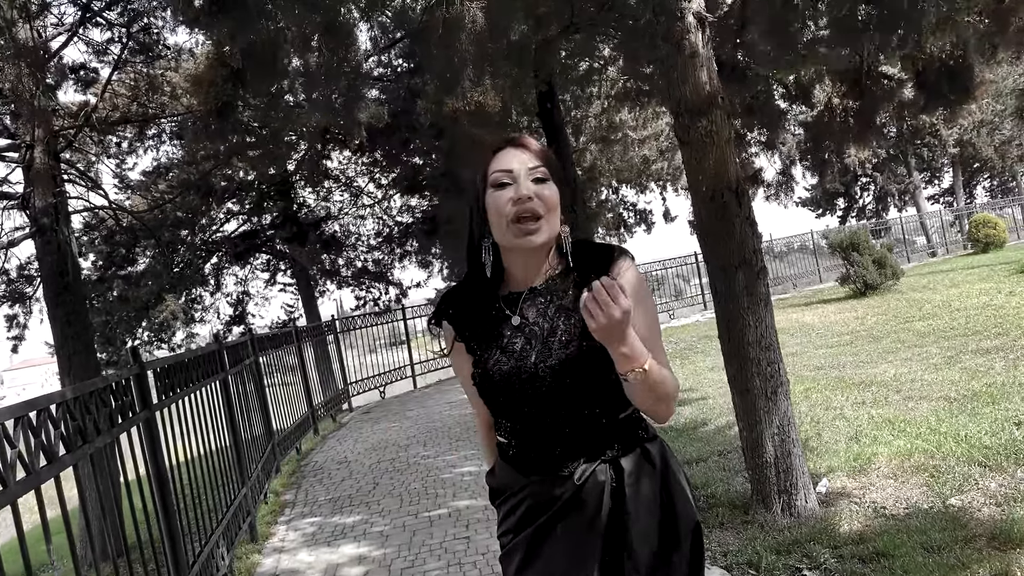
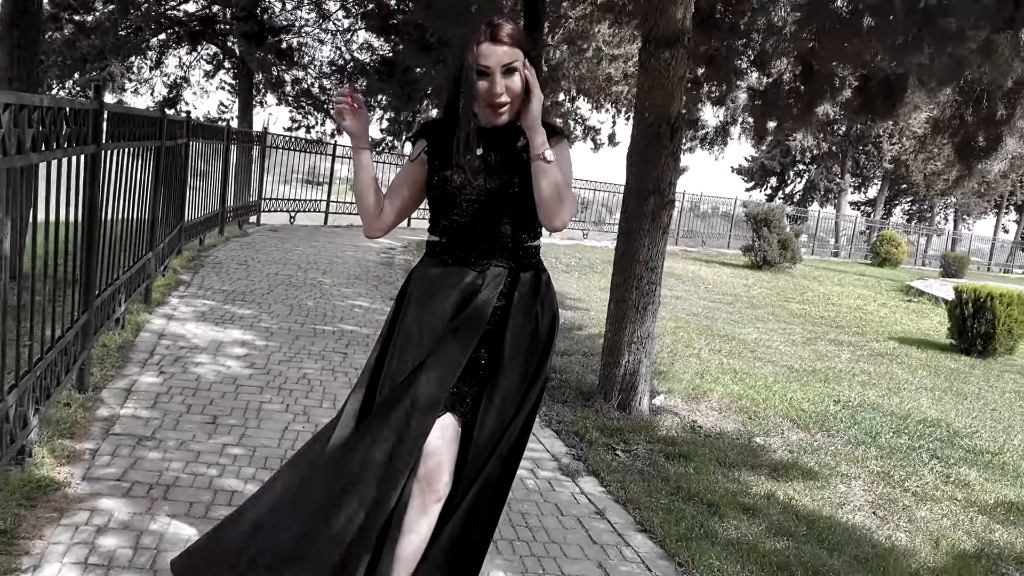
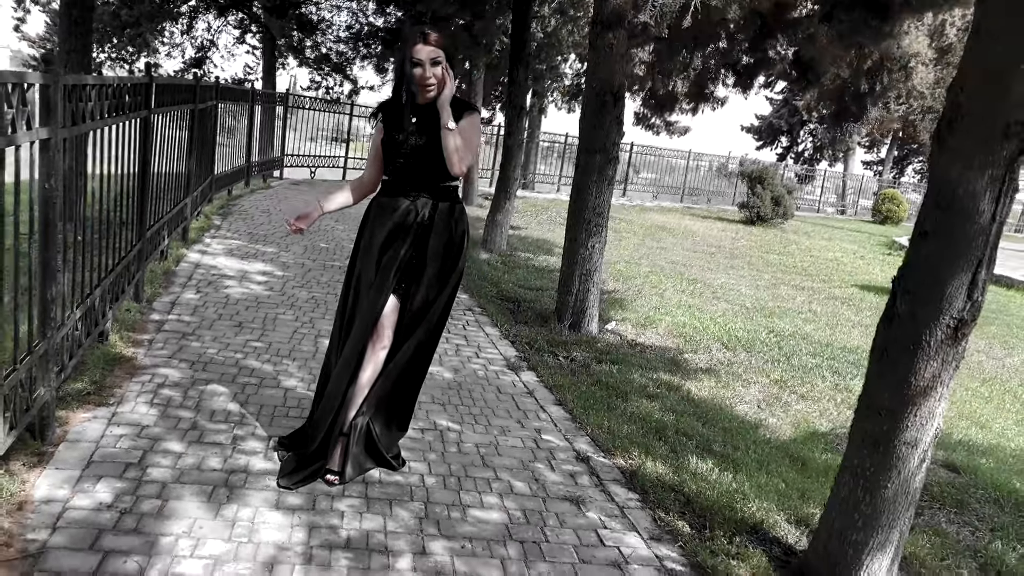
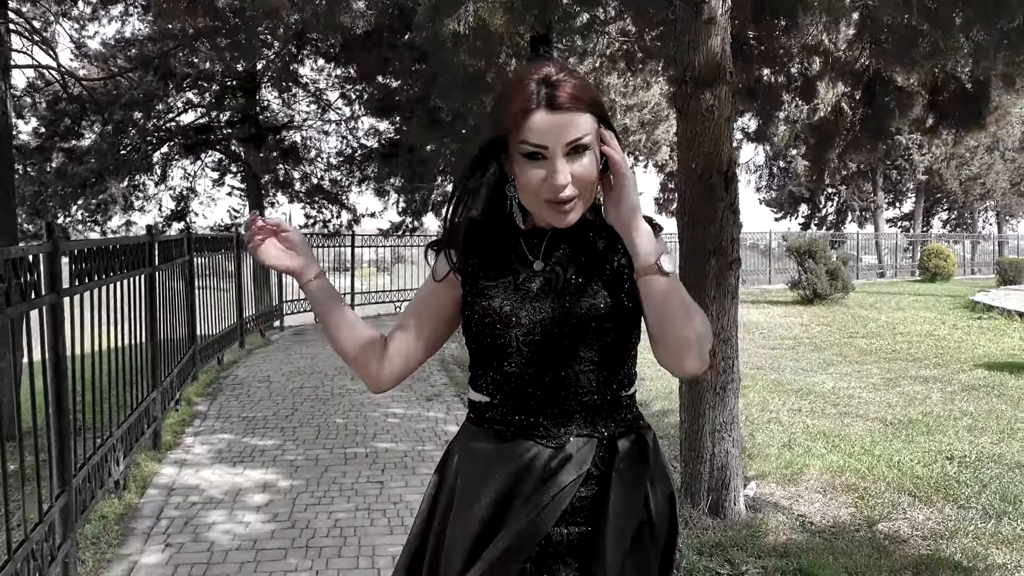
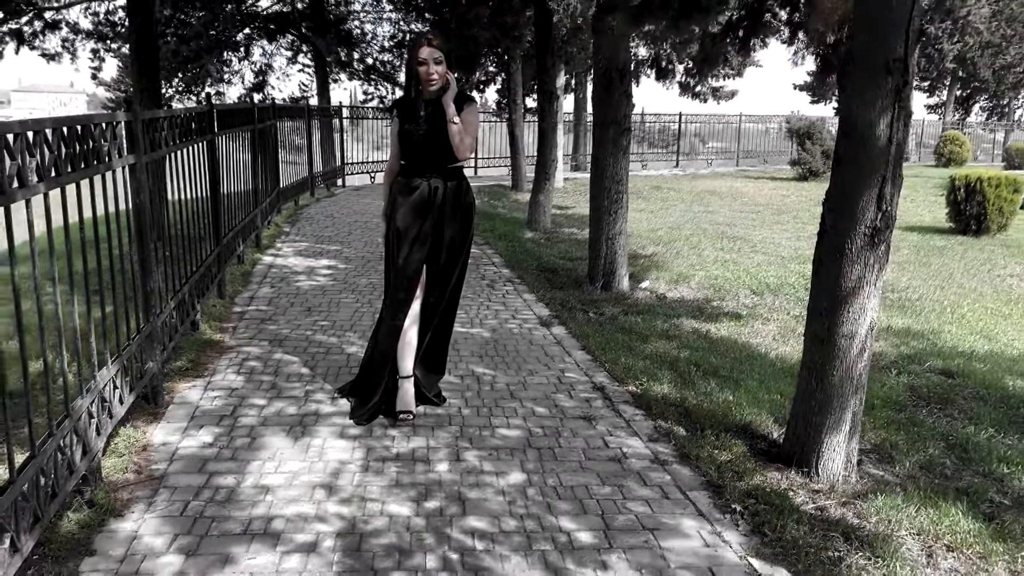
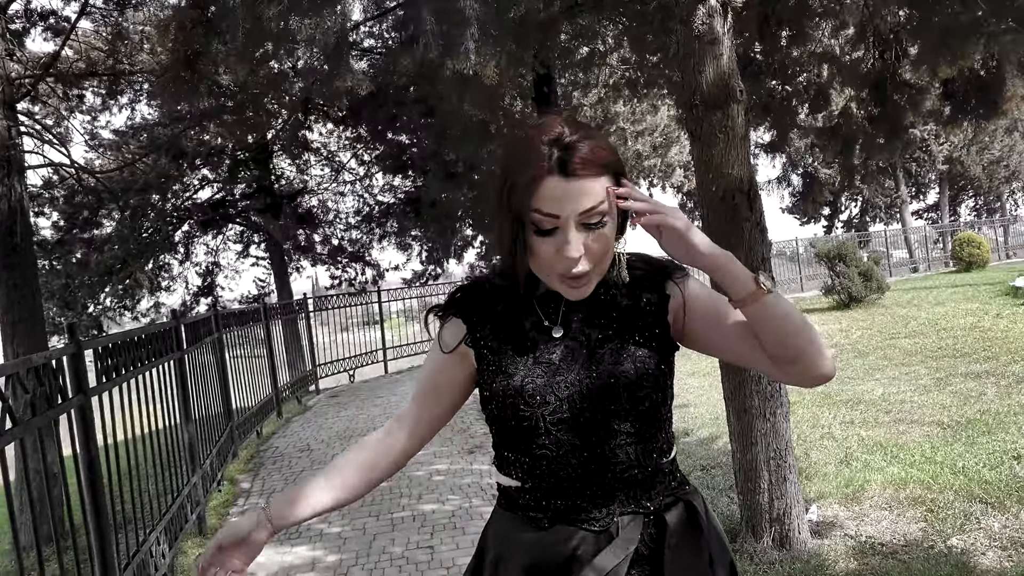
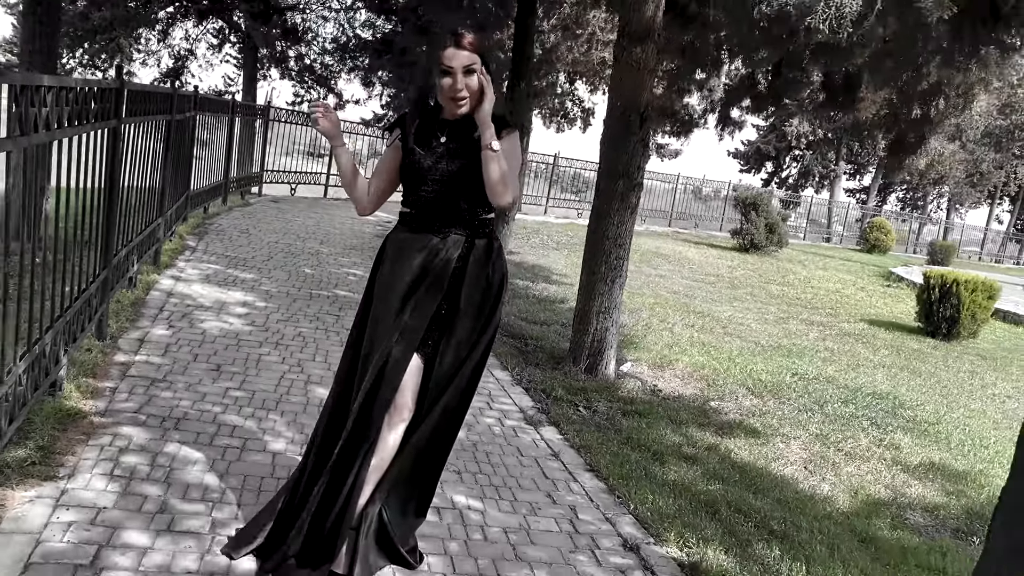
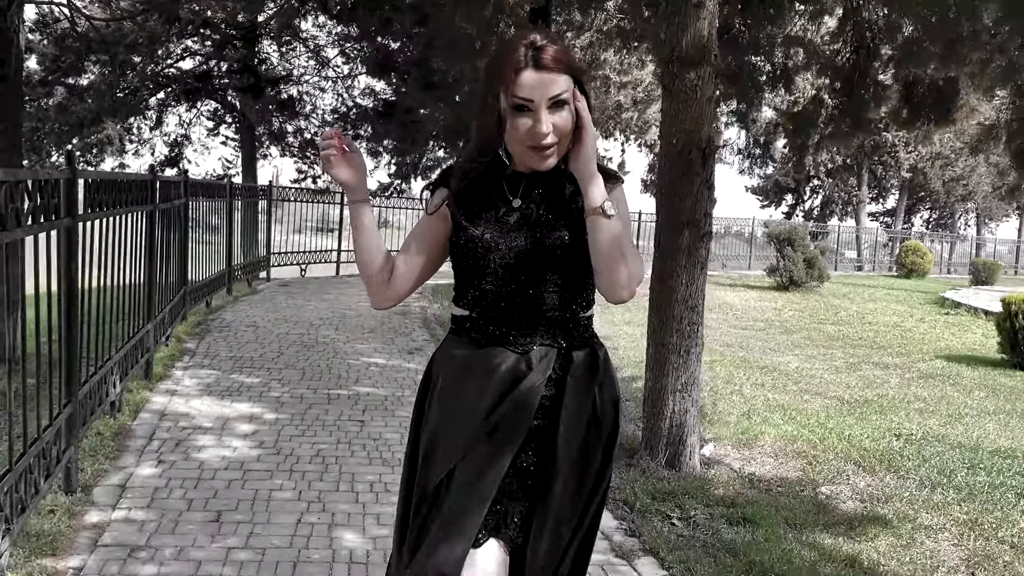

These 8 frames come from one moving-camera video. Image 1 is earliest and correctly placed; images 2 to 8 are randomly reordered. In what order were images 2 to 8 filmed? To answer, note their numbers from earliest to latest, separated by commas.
6, 4, 8, 2, 7, 3, 5
